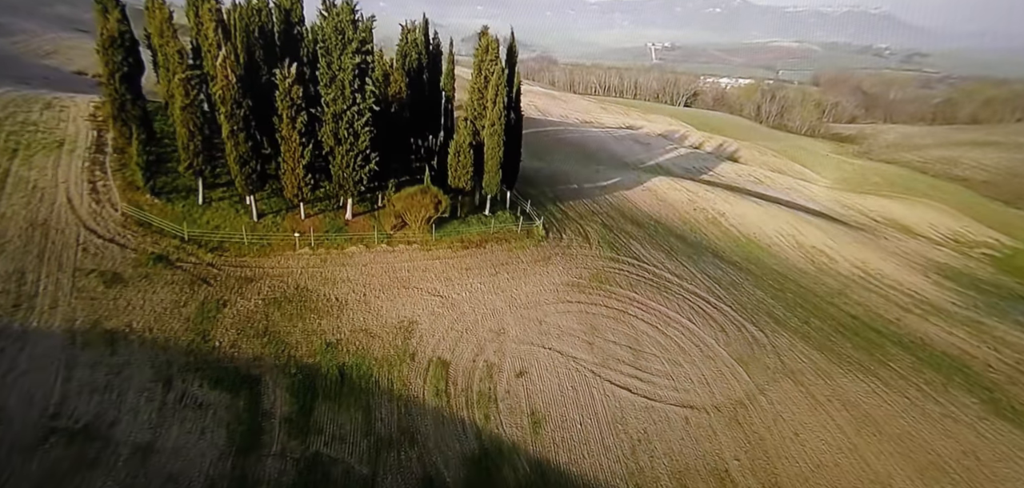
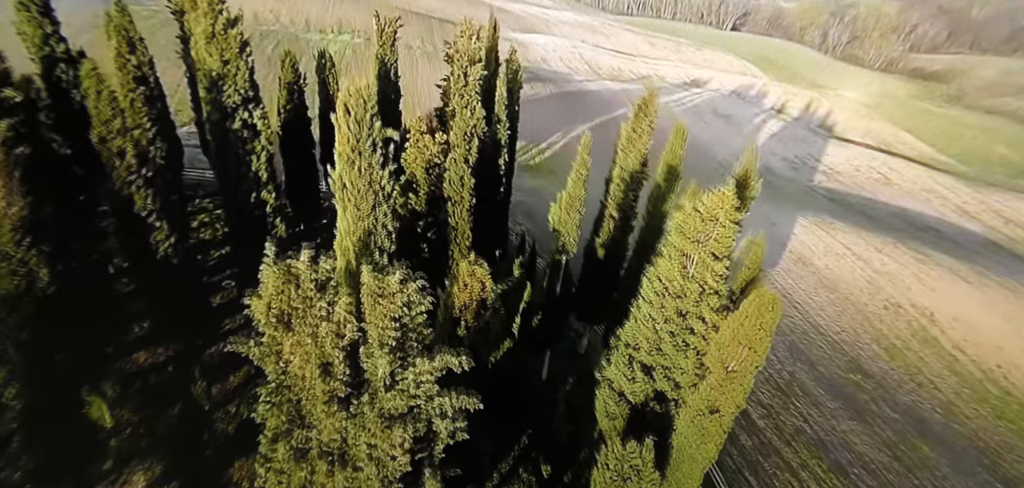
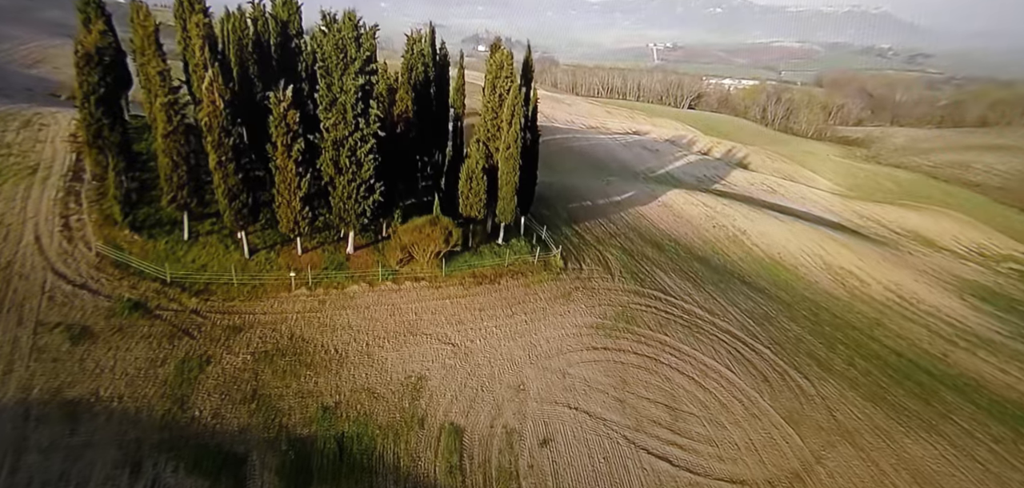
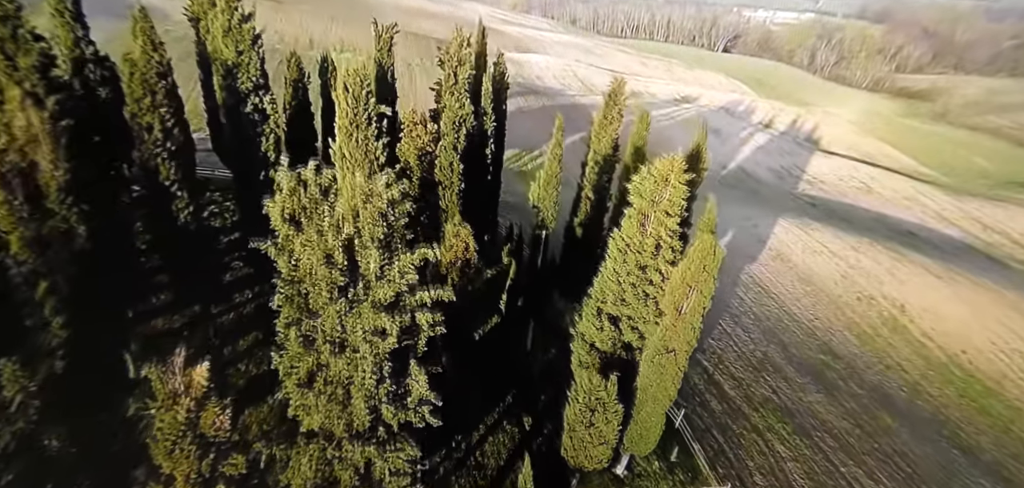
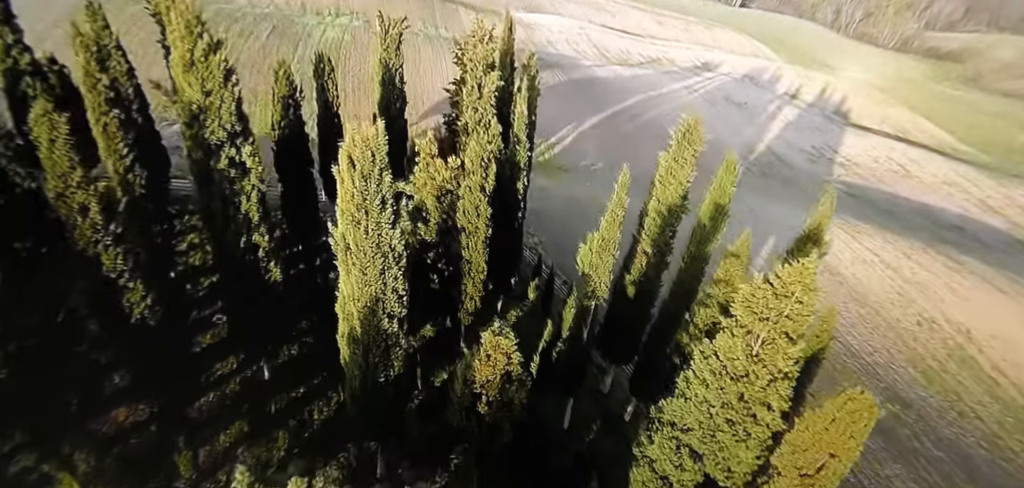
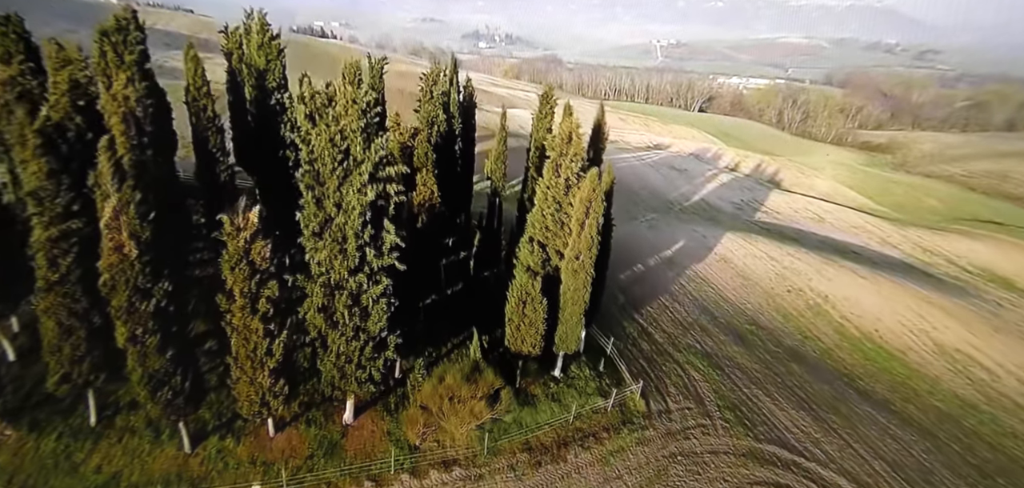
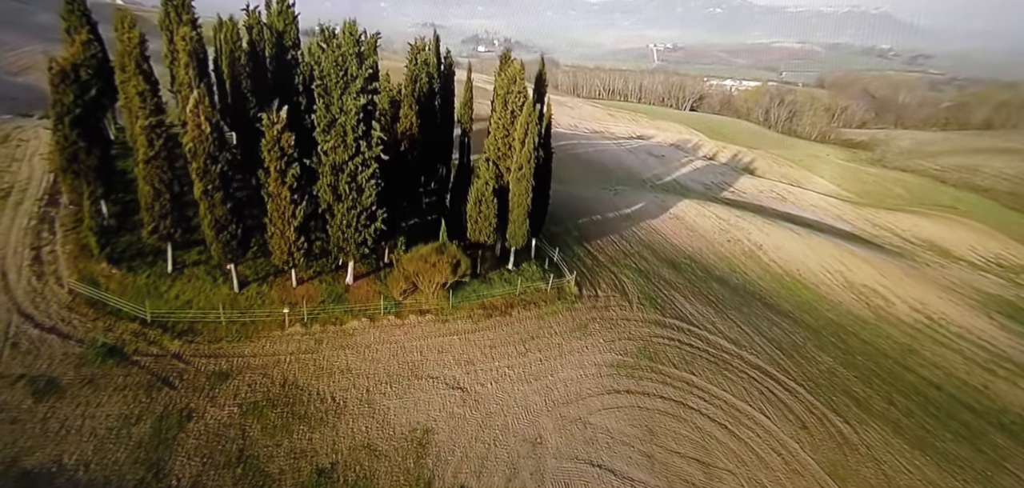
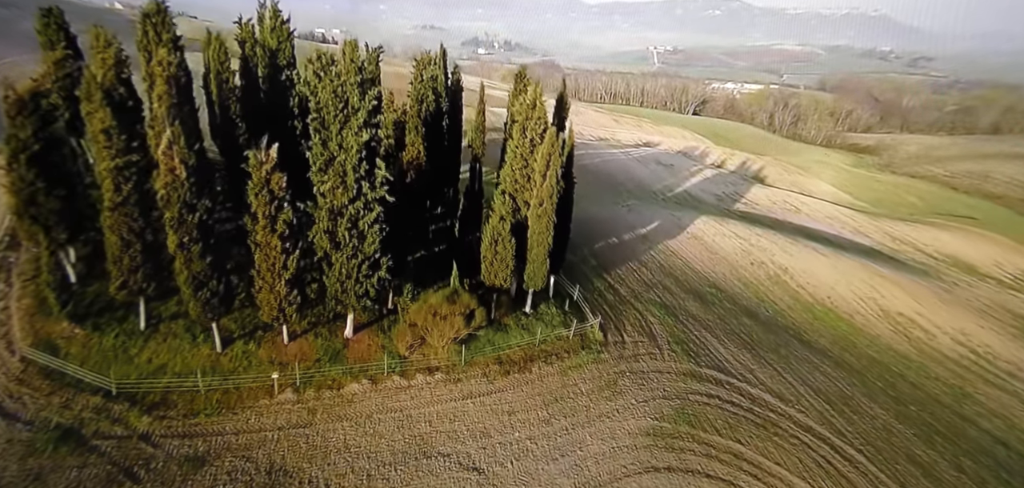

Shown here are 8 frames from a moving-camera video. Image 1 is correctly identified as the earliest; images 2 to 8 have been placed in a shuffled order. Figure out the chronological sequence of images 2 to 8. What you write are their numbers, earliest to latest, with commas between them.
3, 7, 8, 6, 4, 2, 5
